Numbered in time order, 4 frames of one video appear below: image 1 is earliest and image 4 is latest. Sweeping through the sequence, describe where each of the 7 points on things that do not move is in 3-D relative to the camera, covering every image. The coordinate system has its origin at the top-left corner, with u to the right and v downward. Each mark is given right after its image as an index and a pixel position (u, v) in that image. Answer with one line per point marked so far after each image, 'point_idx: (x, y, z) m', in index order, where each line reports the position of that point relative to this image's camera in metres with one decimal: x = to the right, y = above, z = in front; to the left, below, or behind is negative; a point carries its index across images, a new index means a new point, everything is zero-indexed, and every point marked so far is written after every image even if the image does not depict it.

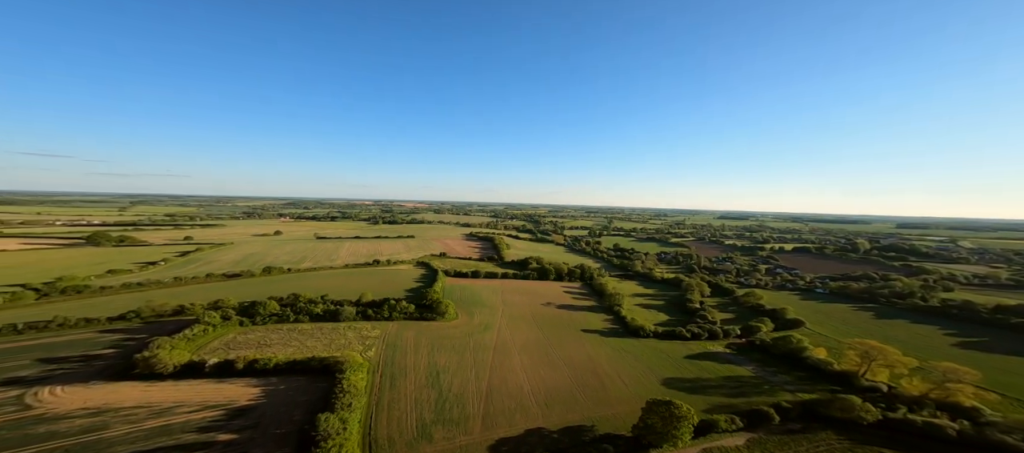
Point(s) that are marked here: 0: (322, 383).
0: (-10.8, -8.9, +19.2) m
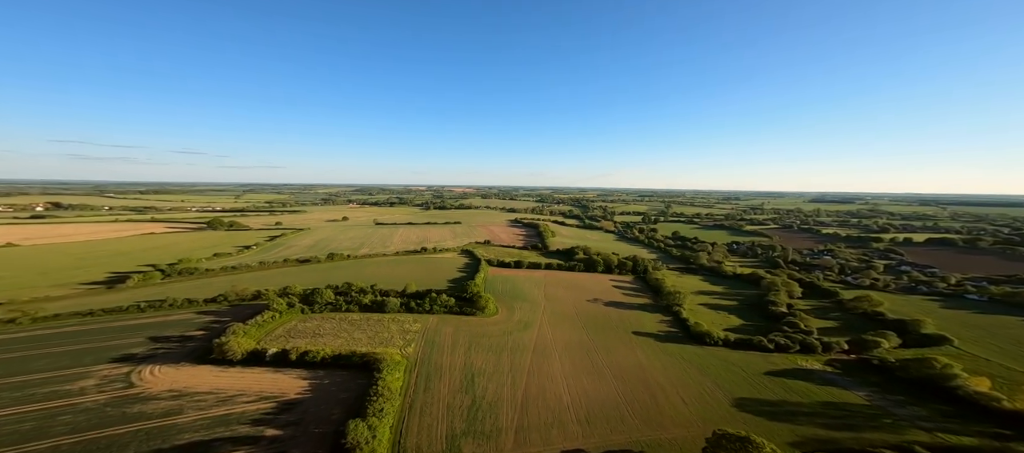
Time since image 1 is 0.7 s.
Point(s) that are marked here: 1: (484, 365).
0: (-8.5, -8.7, +19.3) m
1: (-1.6, -8.0, +19.7) m
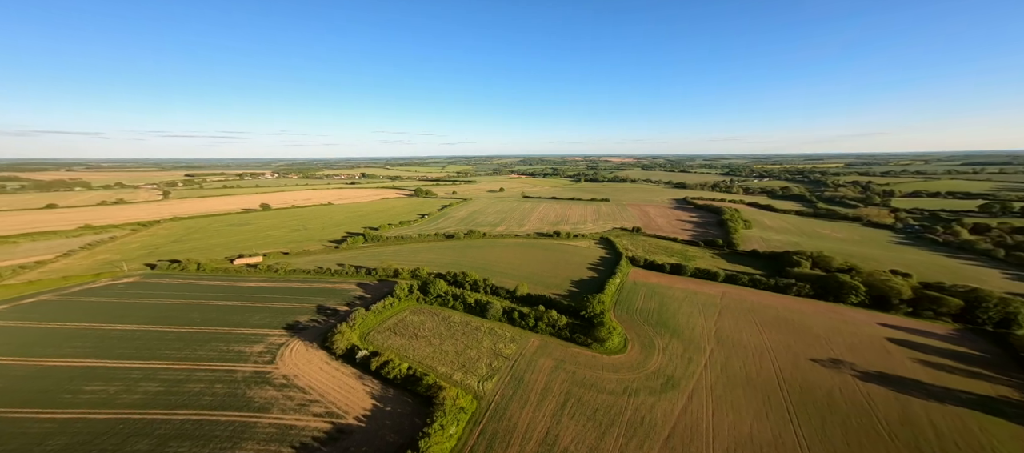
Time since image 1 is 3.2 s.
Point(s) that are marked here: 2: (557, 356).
0: (-4.1, -8.6, +15.0) m
1: (+2.1, -8.2, +11.9) m
2: (+2.4, -6.6, +18.0) m
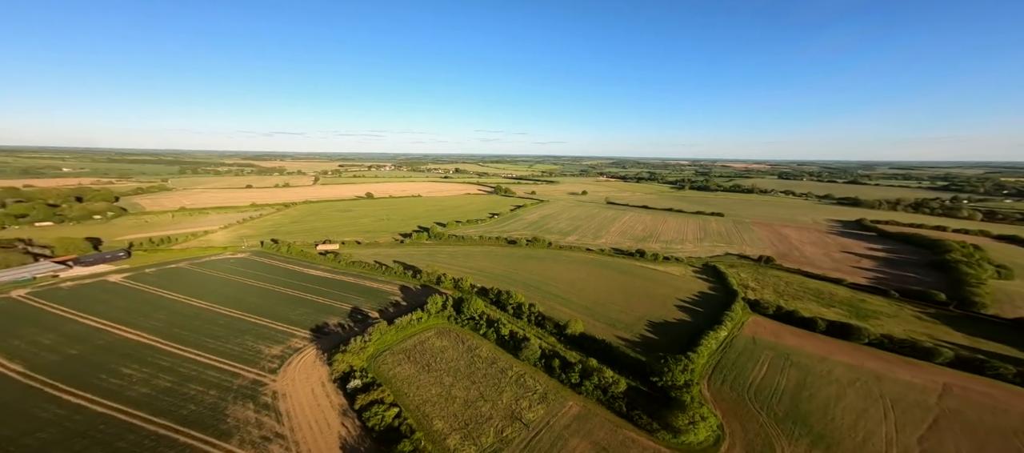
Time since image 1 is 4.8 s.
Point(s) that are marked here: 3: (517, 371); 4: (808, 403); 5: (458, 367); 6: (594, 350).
0: (-4.1, -8.9, +10.2) m
1: (+1.1, -8.9, +5.6) m
2: (+3.1, -7.5, +11.3) m
3: (+0.4, -6.7, +15.7) m
4: (+11.2, -6.2, +12.4) m
5: (-2.5, -7.0, +17.2) m
6: (+4.0, -5.5, +16.2) m
